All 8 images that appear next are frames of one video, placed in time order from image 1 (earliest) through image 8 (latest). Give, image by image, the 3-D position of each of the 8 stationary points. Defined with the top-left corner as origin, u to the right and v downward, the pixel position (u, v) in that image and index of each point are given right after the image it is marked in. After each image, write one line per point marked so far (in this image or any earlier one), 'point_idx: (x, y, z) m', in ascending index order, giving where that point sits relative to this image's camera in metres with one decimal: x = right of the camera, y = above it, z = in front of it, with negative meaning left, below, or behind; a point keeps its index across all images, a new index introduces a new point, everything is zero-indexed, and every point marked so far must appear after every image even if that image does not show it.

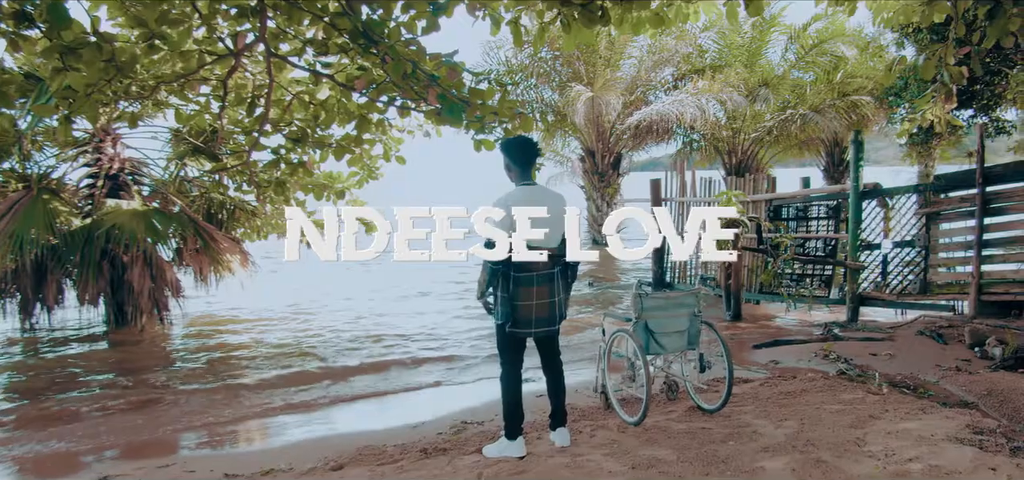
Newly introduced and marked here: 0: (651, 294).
0: (+0.8, -0.3, +4.6) m
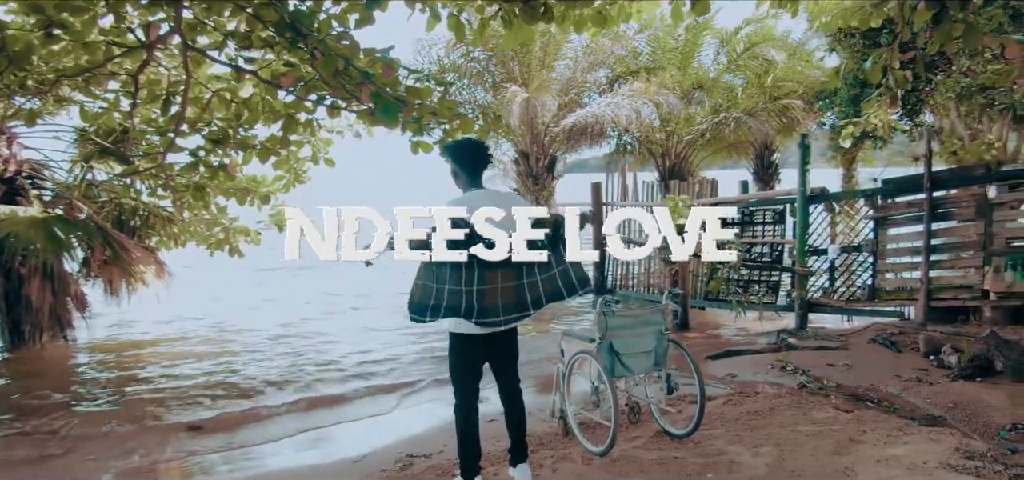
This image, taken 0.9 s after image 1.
0: (+0.5, -0.4, +4.2) m
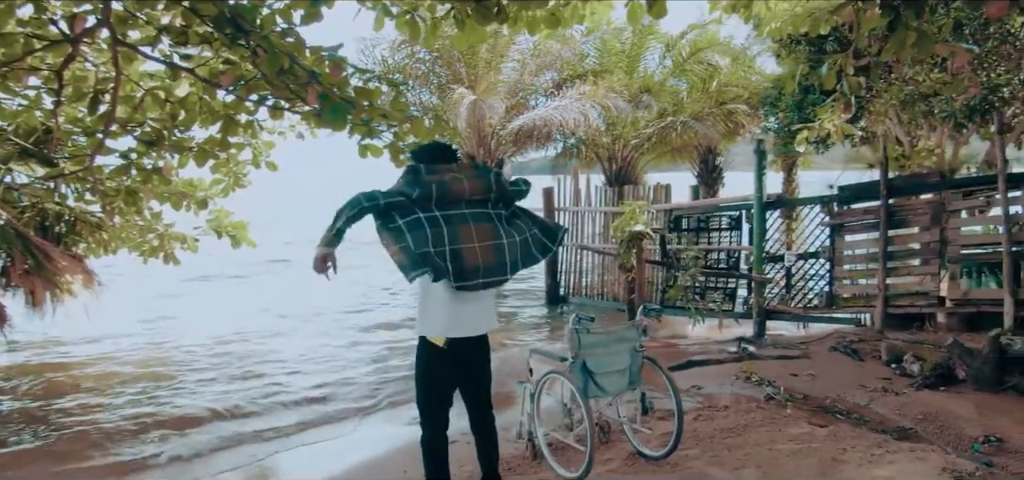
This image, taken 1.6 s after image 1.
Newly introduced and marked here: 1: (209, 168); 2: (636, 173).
0: (+0.4, -0.5, +4.0) m
1: (-2.1, +0.5, +5.5) m
2: (+2.6, +1.4, +17.0) m
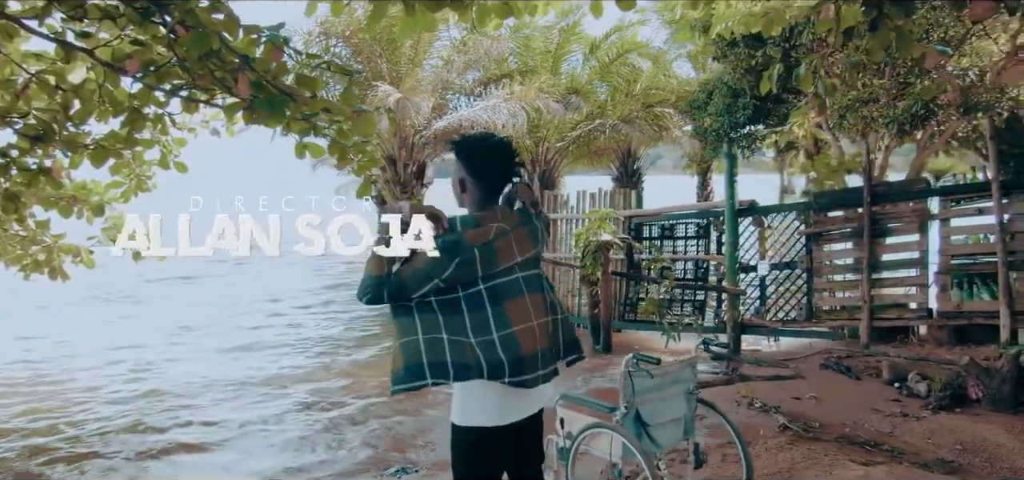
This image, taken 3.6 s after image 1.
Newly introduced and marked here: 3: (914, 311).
0: (+0.5, -0.5, +3.3) m
1: (-2.1, +0.4, +4.4) m
2: (+1.0, +1.3, +16.4) m
3: (+3.4, -0.6, +6.7) m
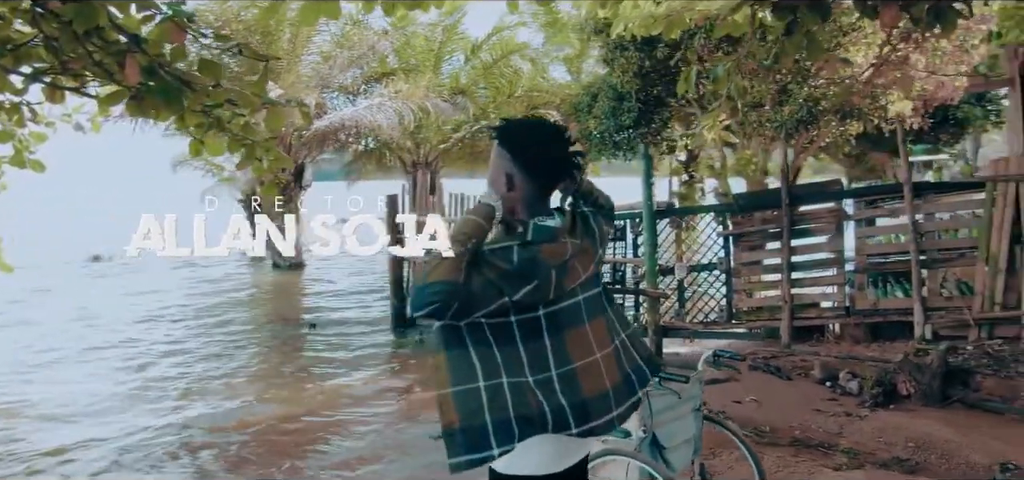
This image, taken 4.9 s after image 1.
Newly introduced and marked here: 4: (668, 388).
0: (+0.5, -0.5, +2.9) m
1: (-2.3, +0.3, +3.6) m
2: (-1.4, +1.2, +16.0) m
3: (+2.7, -0.6, +6.8) m
4: (+0.6, -0.5, +3.0) m
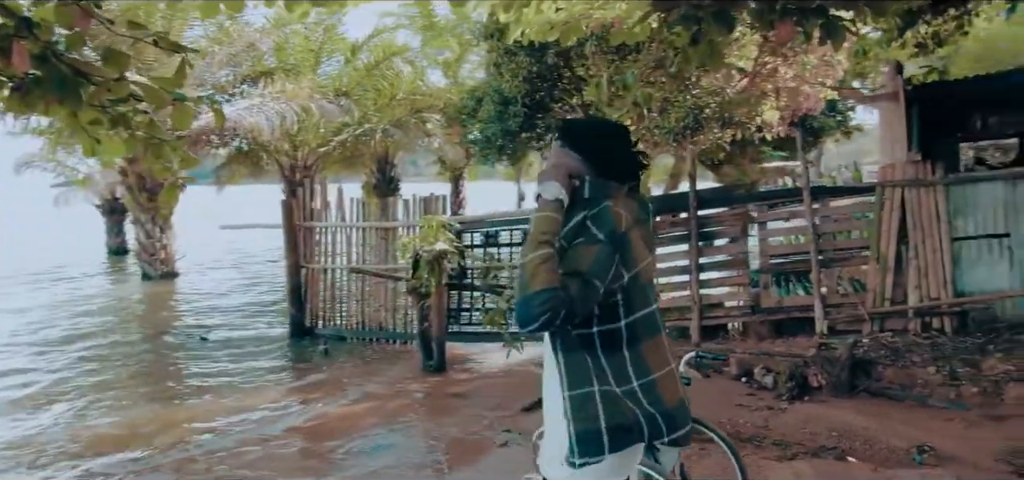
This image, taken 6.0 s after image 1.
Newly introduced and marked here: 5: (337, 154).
0: (+0.5, -0.6, +2.9) m
1: (-2.4, +0.3, +3.1) m
2: (-3.6, +1.1, +15.5) m
3: (+2.0, -0.6, +7.1) m
4: (+0.6, -0.5, +3.0) m
5: (-3.2, +1.6, +15.0) m
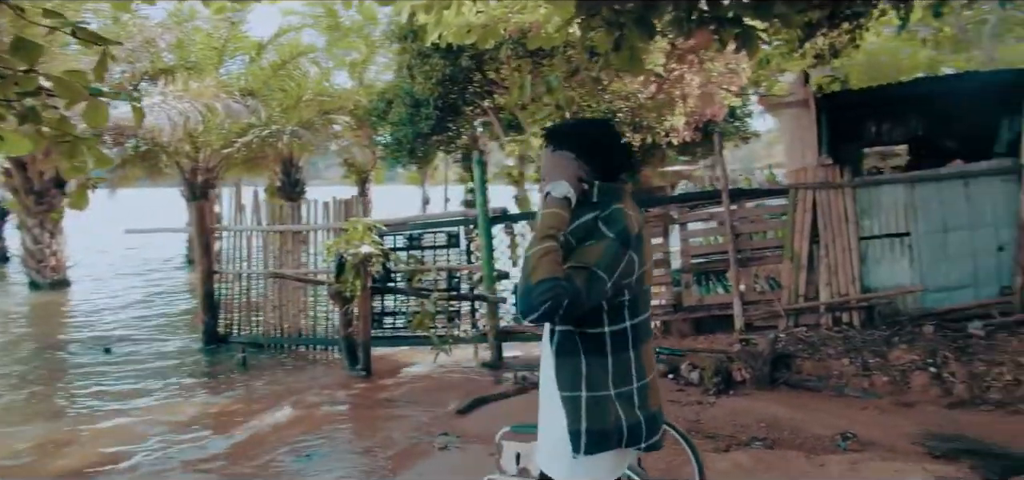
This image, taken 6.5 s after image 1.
0: (+0.4, -0.5, +3.0) m
1: (-2.5, +0.3, +2.8) m
2: (-5.3, +1.0, +14.9) m
3: (+1.4, -0.6, +7.3) m
4: (+0.4, -0.5, +3.0) m
5: (-4.8, +1.5, +14.5) m
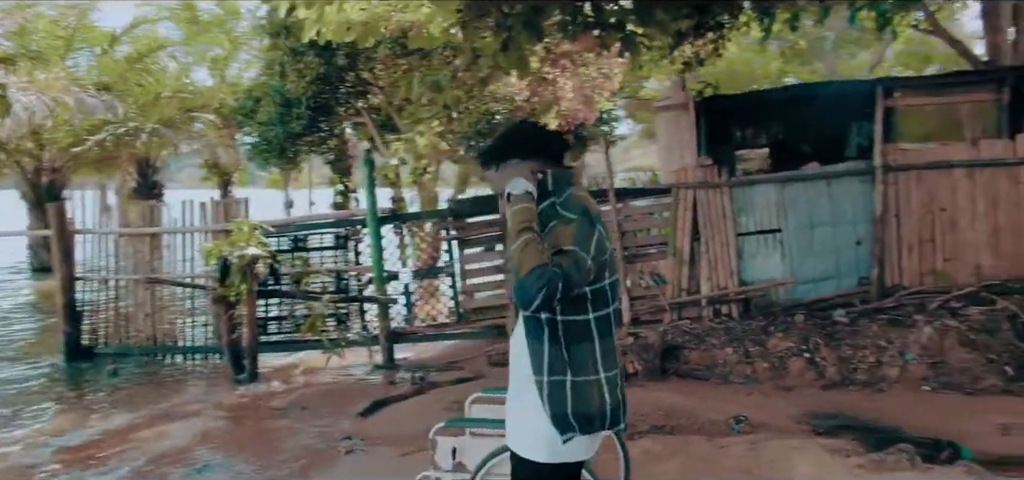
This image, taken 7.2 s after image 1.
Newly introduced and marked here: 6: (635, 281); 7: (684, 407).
0: (+0.2, -0.5, +3.0) m
1: (-2.7, +0.3, +2.3) m
2: (-7.5, +0.9, +13.8) m
3: (+0.4, -0.6, +7.5) m
4: (+0.2, -0.5, +3.0) m
5: (-7.0, +1.4, +13.5) m
6: (+1.2, -0.4, +7.4) m
7: (+1.2, -1.2, +5.5) m
